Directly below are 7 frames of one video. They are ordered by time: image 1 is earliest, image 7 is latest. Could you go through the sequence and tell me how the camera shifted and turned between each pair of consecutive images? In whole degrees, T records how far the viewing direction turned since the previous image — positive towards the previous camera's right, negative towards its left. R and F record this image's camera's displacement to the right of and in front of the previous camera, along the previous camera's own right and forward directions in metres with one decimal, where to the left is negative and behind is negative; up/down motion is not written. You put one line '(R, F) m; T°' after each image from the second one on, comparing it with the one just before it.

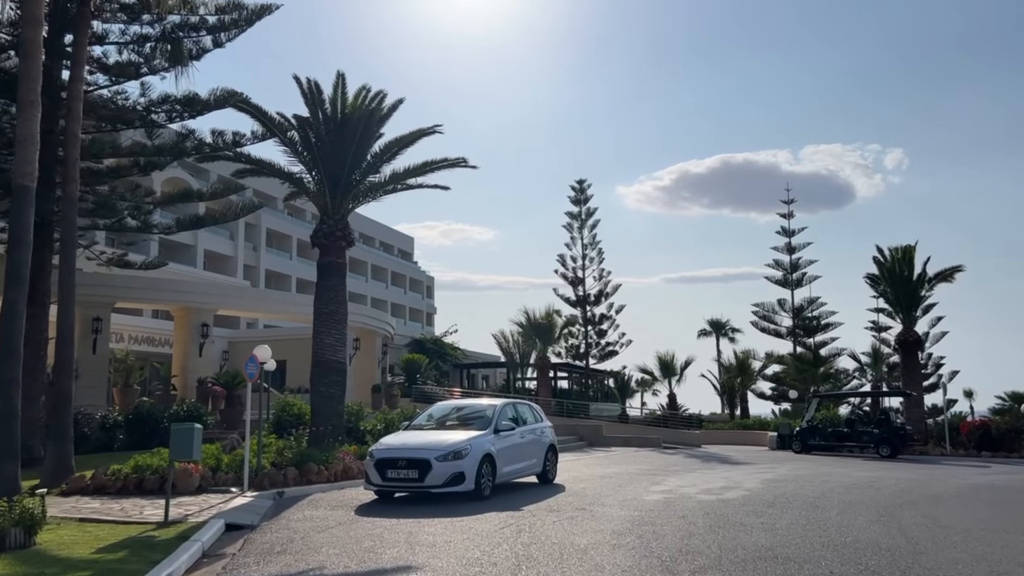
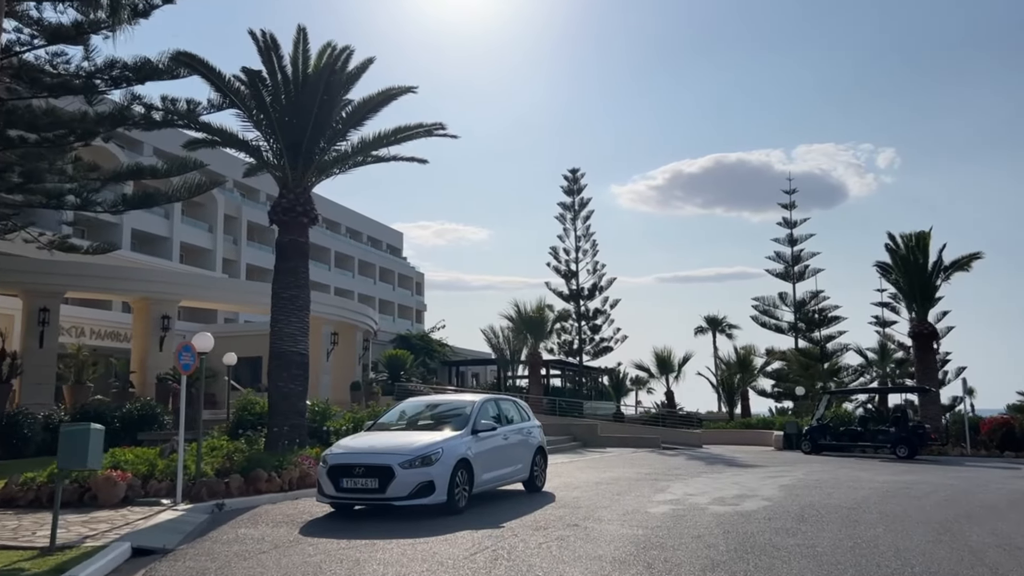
(+0.2, +2.1) m; 0°
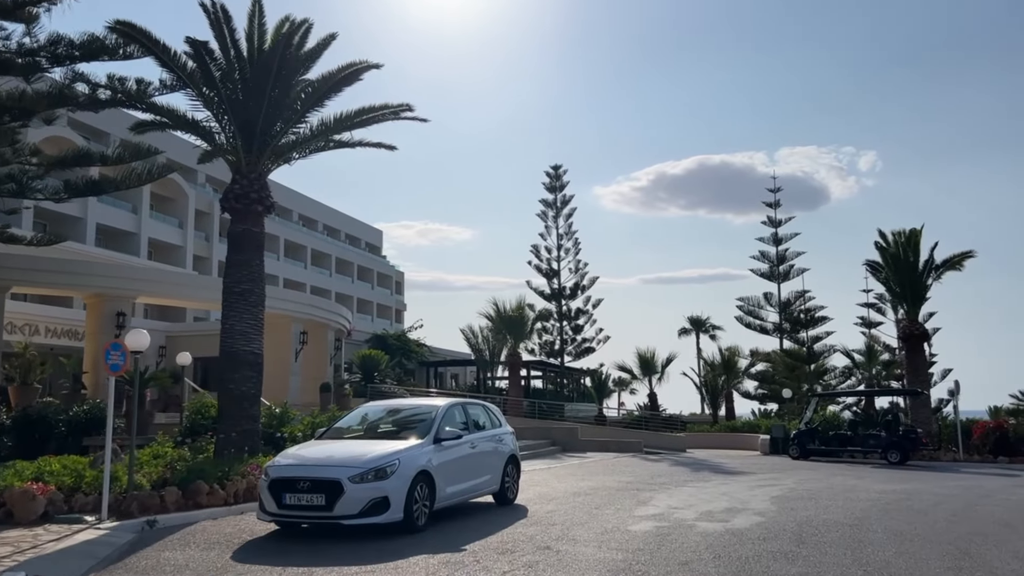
(+0.2, +1.2) m; +1°
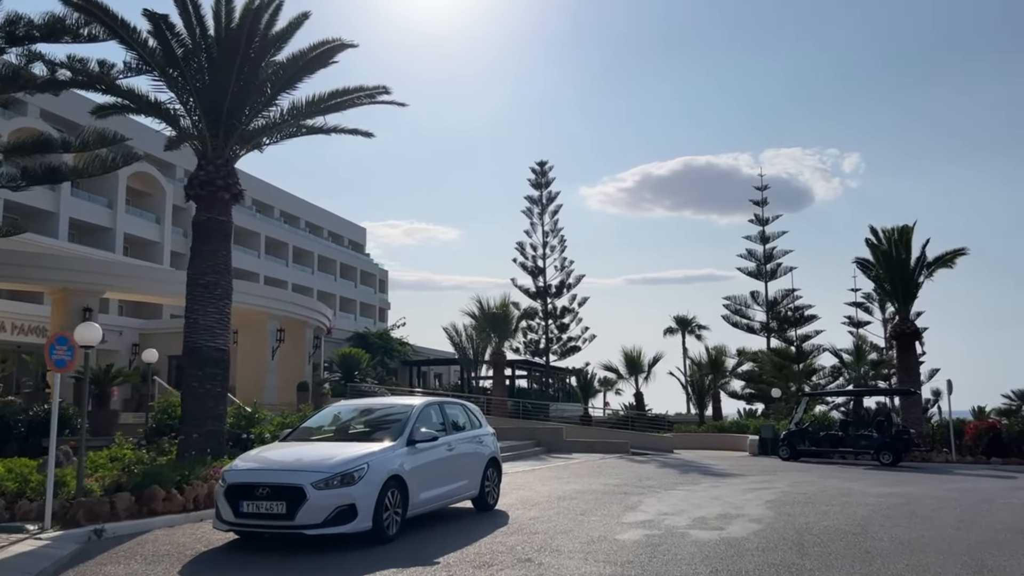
(+0.1, +0.8) m; +1°
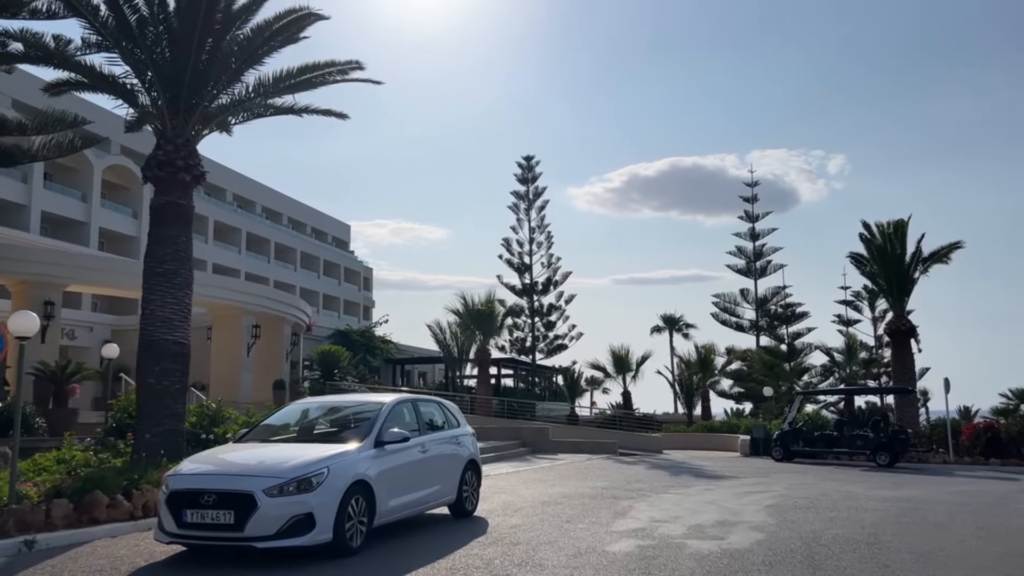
(+0.1, +0.9) m; +1°
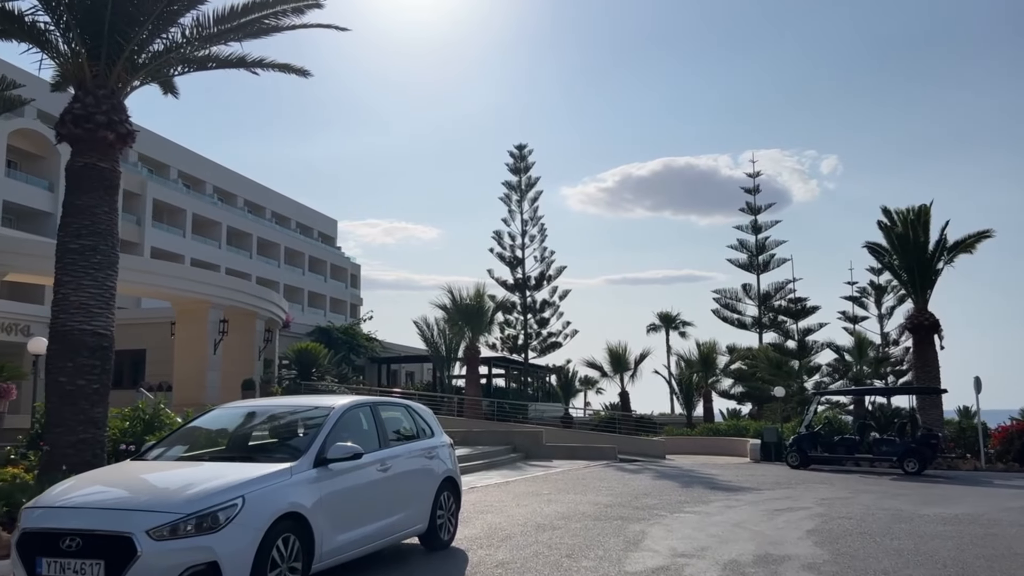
(+0.1, +2.2) m; 0°
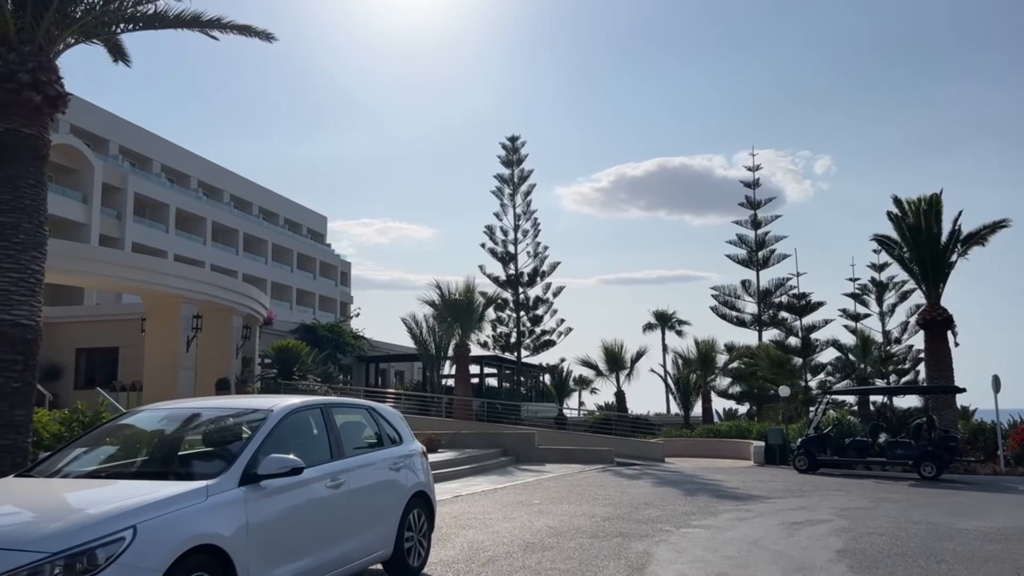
(+0.1, +1.4) m; 0°
